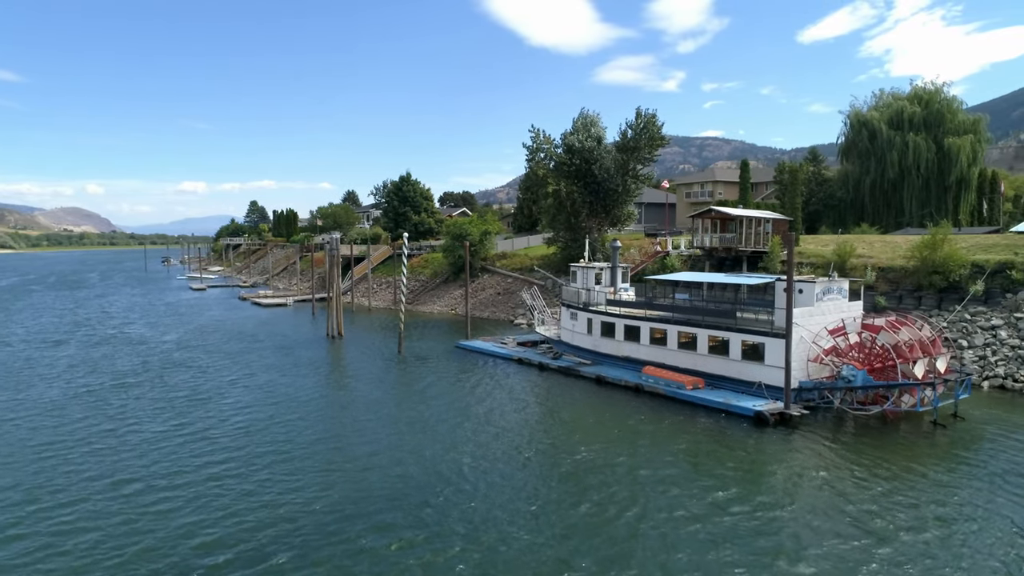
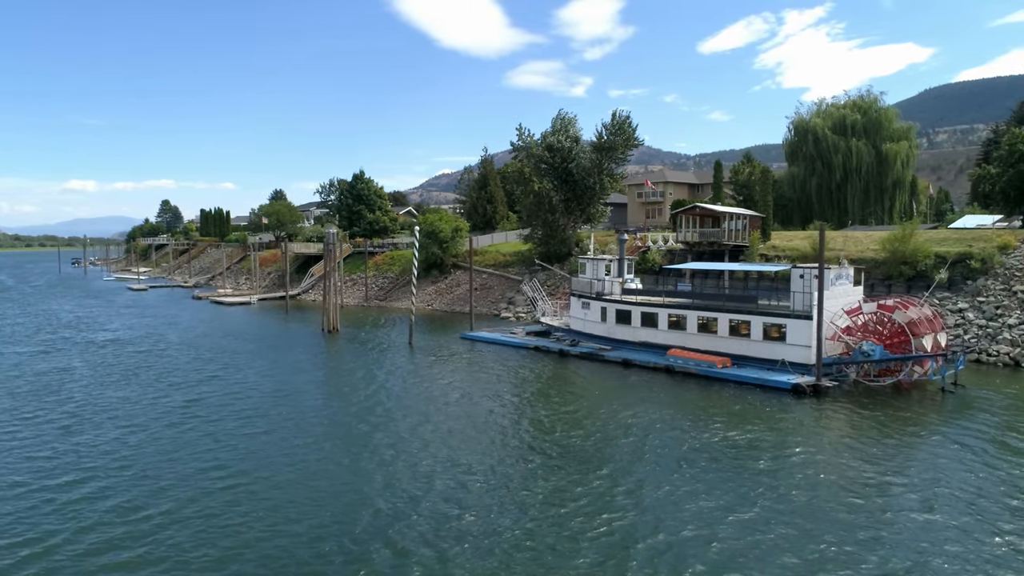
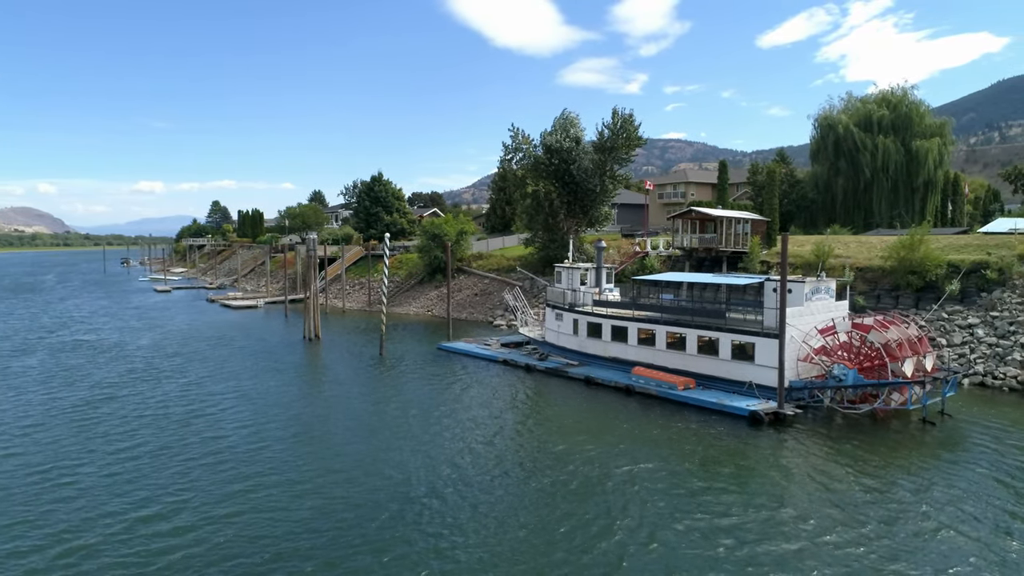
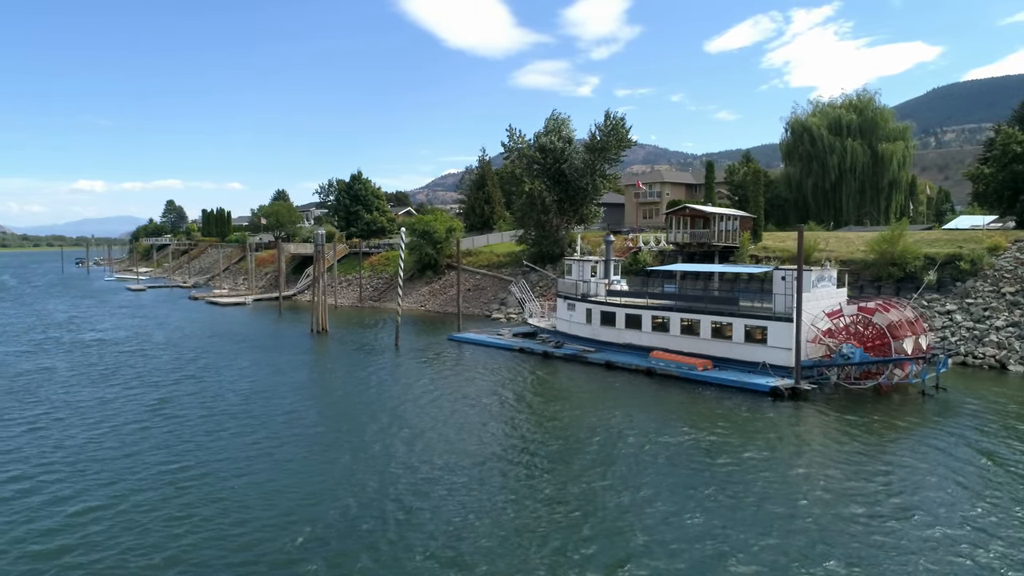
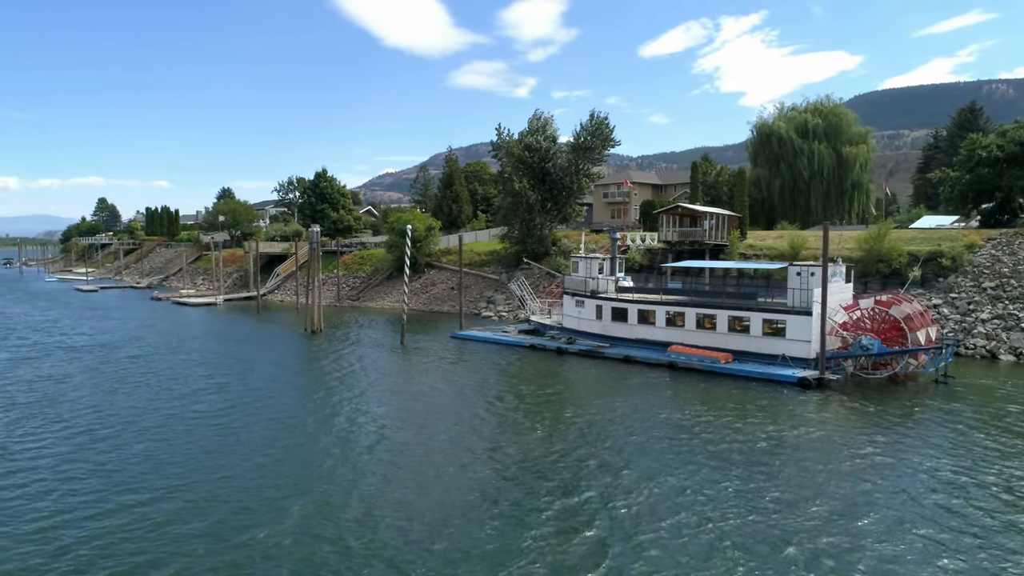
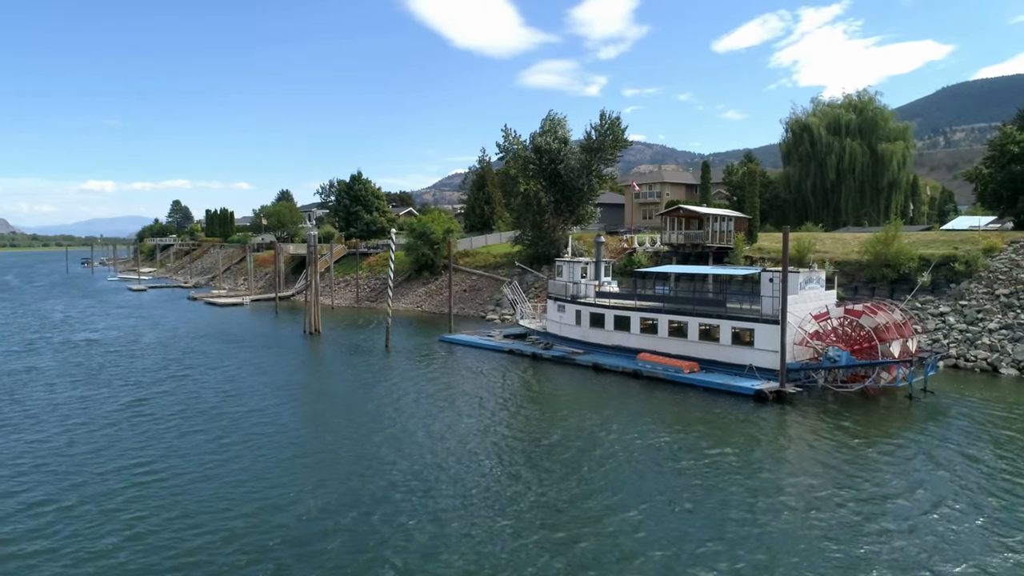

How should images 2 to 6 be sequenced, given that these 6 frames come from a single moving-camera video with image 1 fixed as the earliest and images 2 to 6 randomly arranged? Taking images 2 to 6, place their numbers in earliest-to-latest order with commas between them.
3, 6, 4, 2, 5
